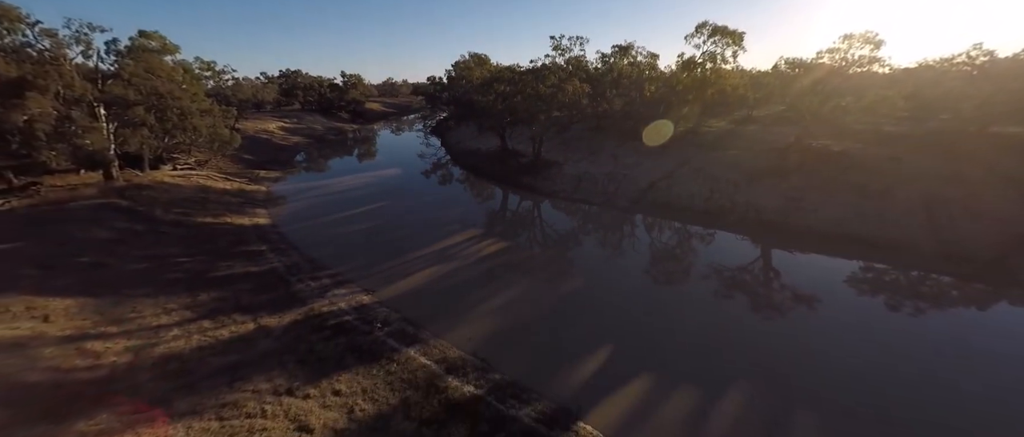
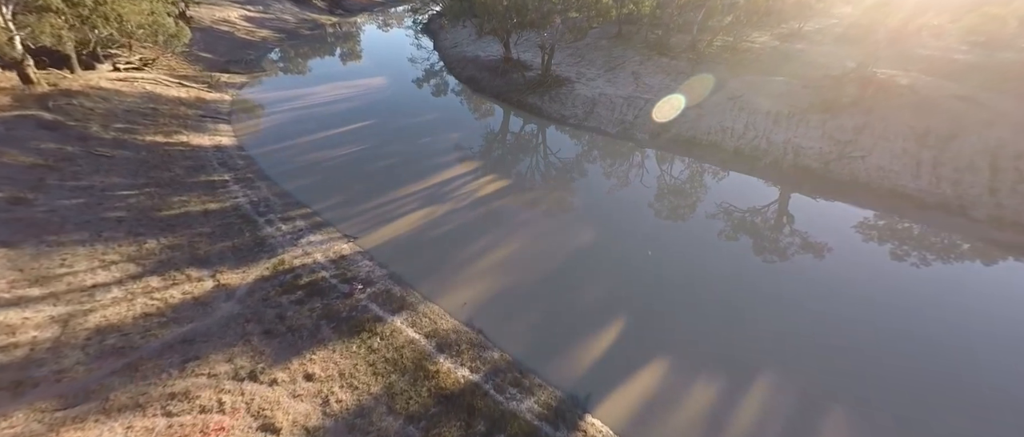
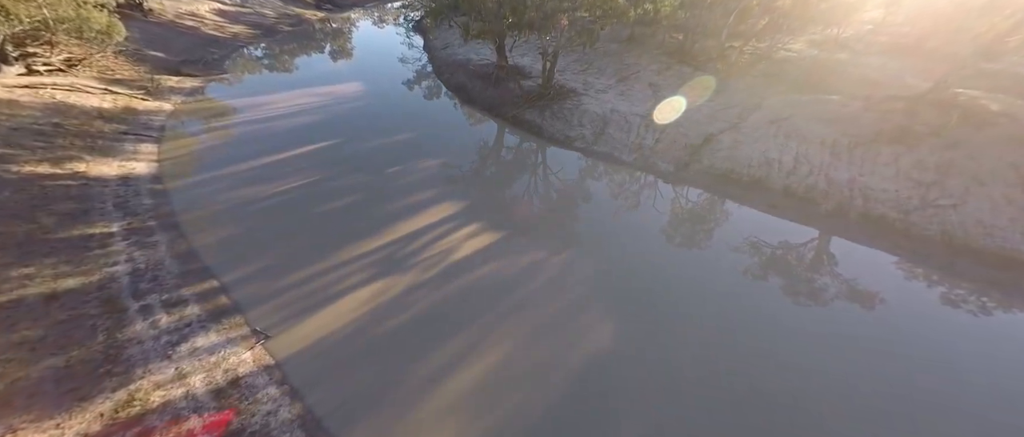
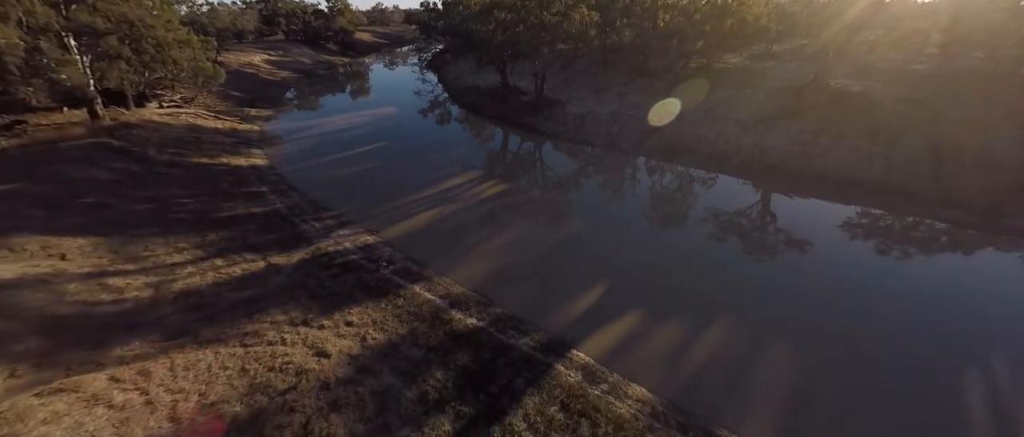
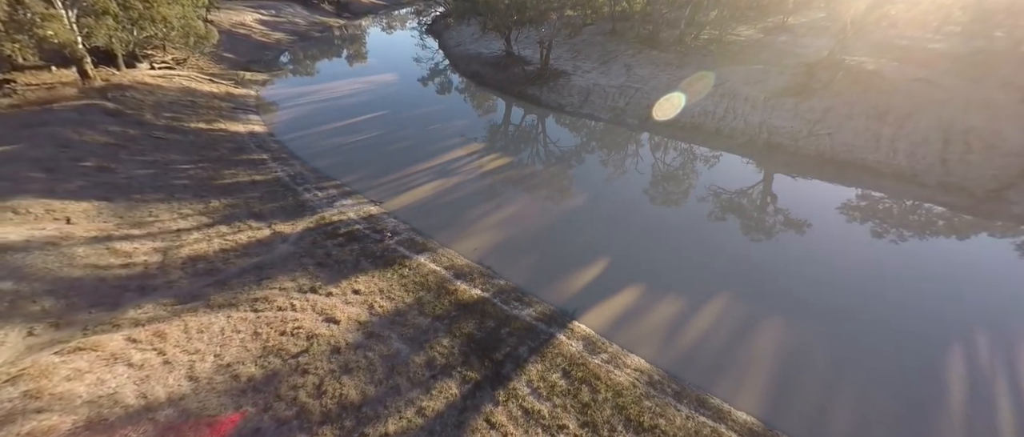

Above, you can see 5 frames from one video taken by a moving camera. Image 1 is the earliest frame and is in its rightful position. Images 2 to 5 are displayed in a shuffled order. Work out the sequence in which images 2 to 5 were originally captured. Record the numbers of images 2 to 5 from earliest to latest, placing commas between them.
4, 5, 2, 3
